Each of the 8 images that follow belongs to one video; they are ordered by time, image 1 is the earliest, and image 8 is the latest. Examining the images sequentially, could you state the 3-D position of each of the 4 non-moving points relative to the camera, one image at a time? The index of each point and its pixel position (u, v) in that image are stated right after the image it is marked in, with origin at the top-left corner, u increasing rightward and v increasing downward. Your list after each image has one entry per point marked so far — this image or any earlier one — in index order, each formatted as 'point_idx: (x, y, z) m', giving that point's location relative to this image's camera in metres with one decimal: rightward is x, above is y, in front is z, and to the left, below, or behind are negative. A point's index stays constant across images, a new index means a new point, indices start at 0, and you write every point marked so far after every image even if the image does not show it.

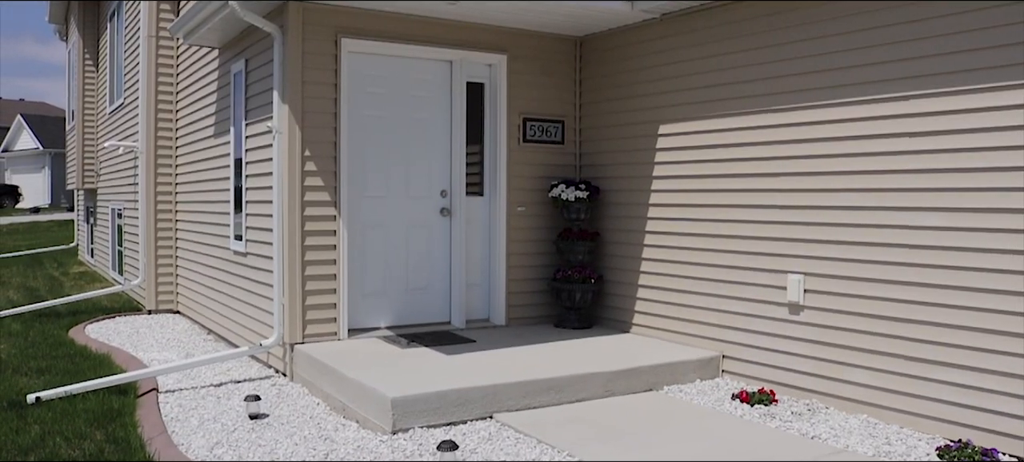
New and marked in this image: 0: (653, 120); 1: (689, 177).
0: (+1.0, +0.8, +5.7) m
1: (+1.2, +0.4, +5.5) m
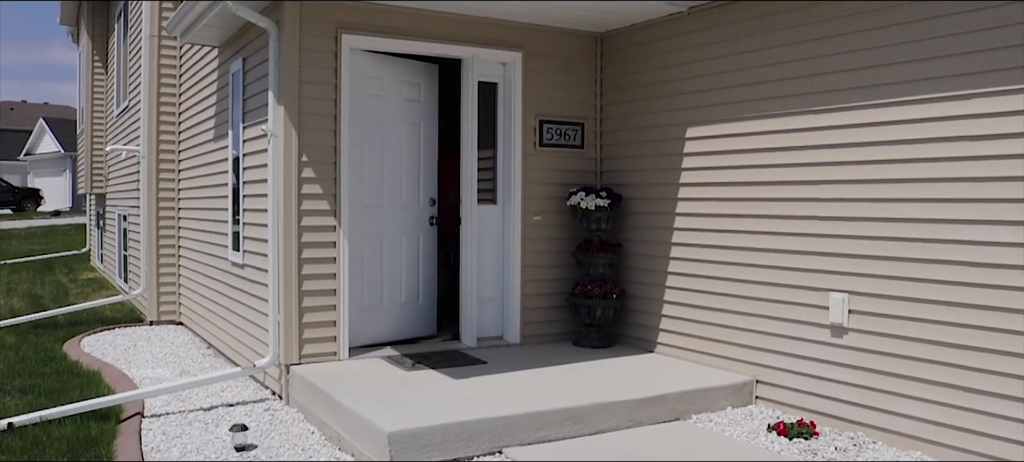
0: (+1.1, +0.7, +5.2) m
1: (+1.2, +0.3, +5.0) m
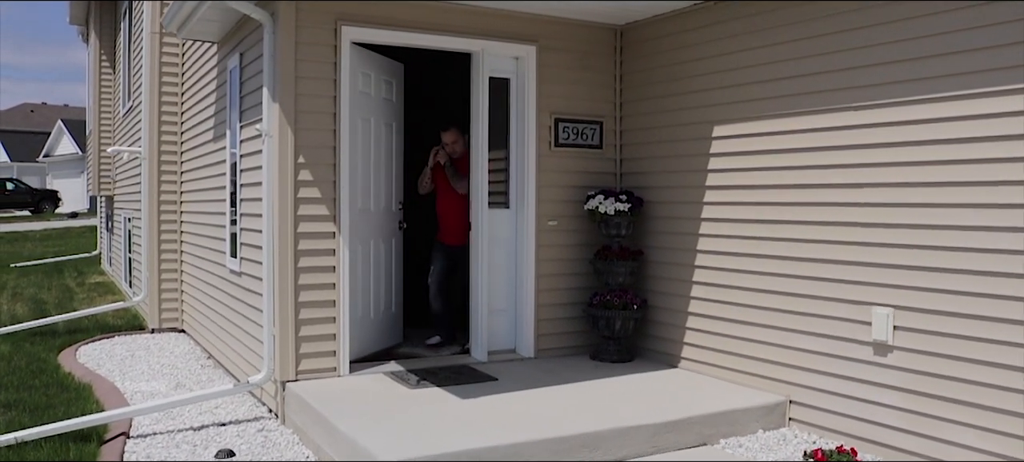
0: (+1.1, +0.6, +4.9) m
1: (+1.3, +0.2, +4.6) m
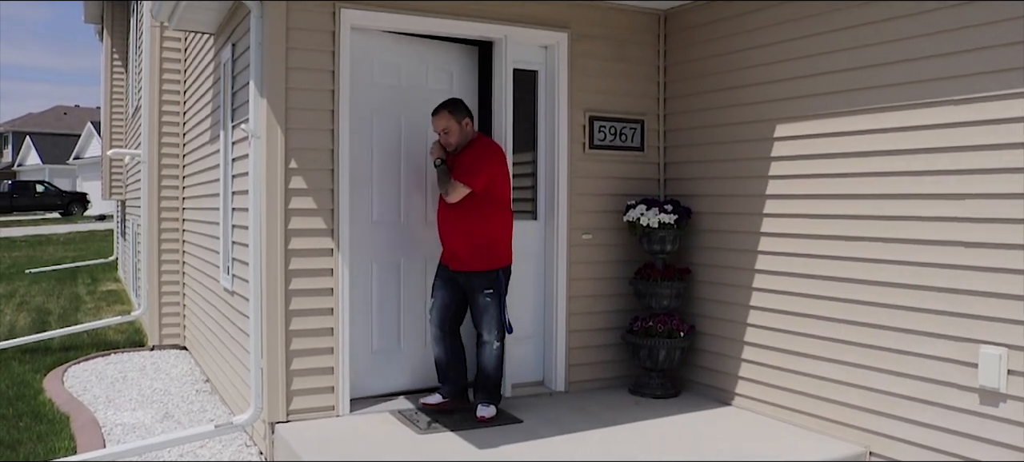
0: (+1.3, +0.6, +4.2) m
1: (+1.4, +0.2, +3.9) m
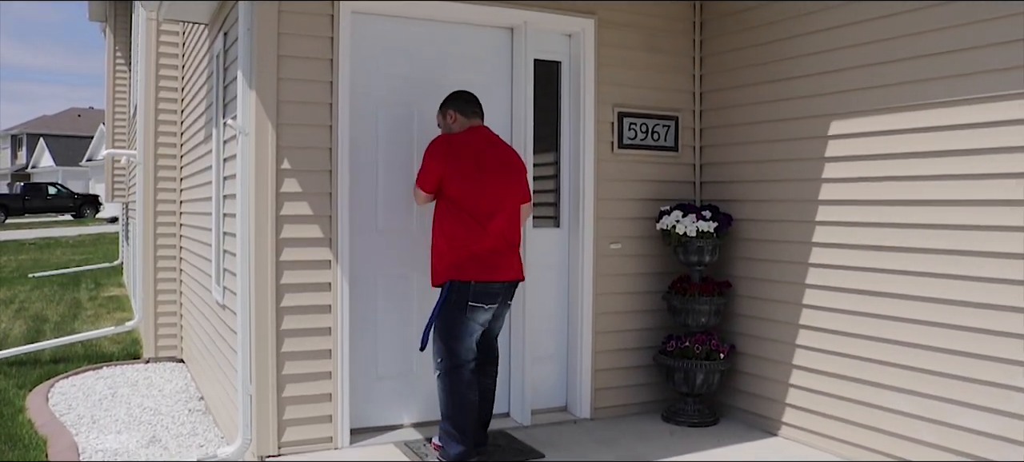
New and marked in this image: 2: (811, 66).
0: (+1.4, +0.5, +3.7) m
1: (+1.5, +0.1, +3.4) m
2: (+1.3, +0.7, +3.7) m
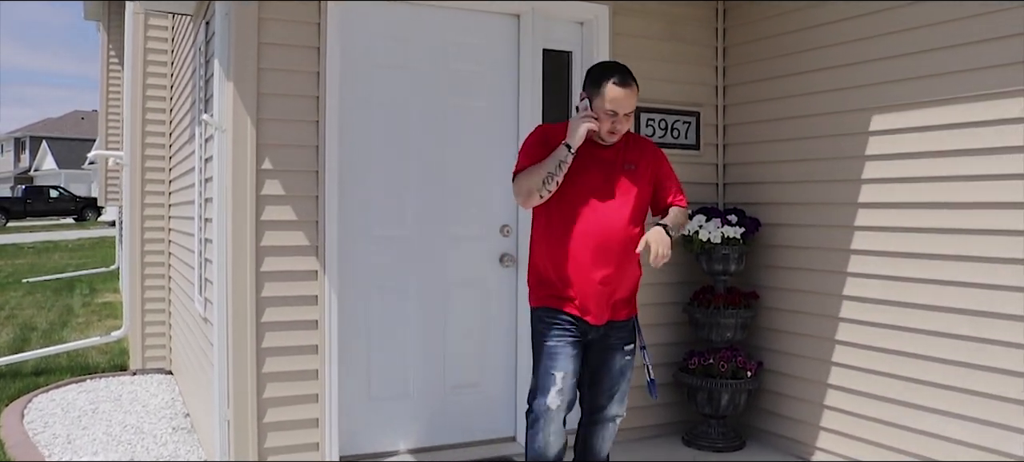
0: (+1.4, +0.5, +3.3) m
1: (+1.6, +0.1, +3.1) m
2: (+1.4, +0.7, +3.4) m
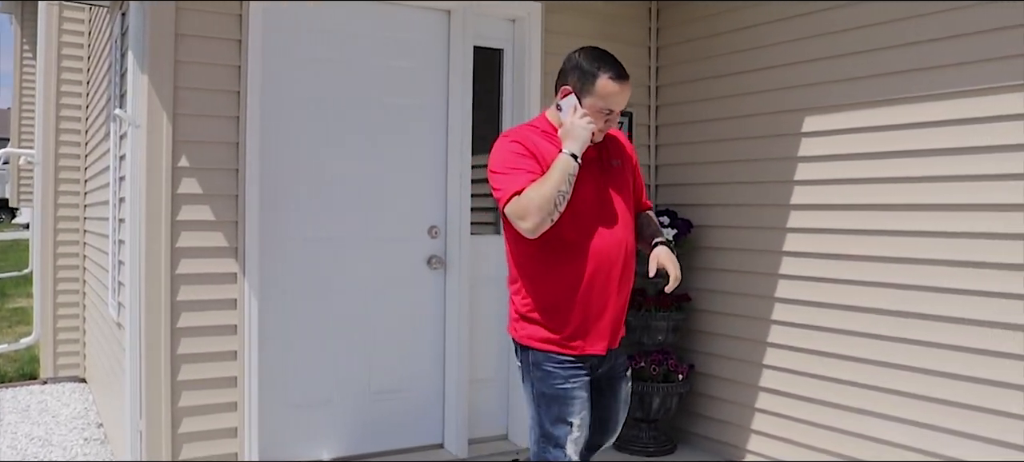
0: (+1.1, +0.5, +3.4) m
1: (+1.3, +0.1, +3.1) m
2: (+1.1, +0.7, +3.4) m
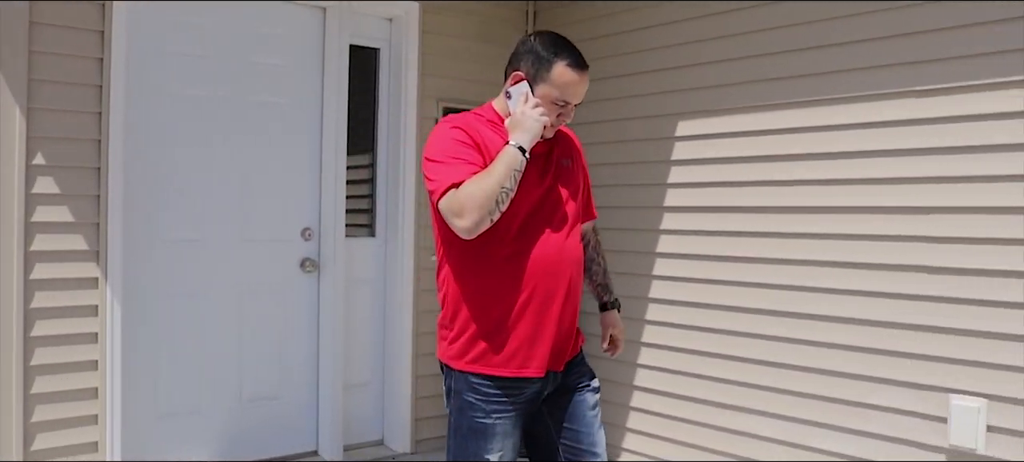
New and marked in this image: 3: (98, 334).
0: (+0.6, +0.5, +3.5) m
1: (+0.8, +0.1, +3.3) m
2: (+0.6, +0.7, +3.6) m
3: (-1.4, -0.3, +2.8) m
